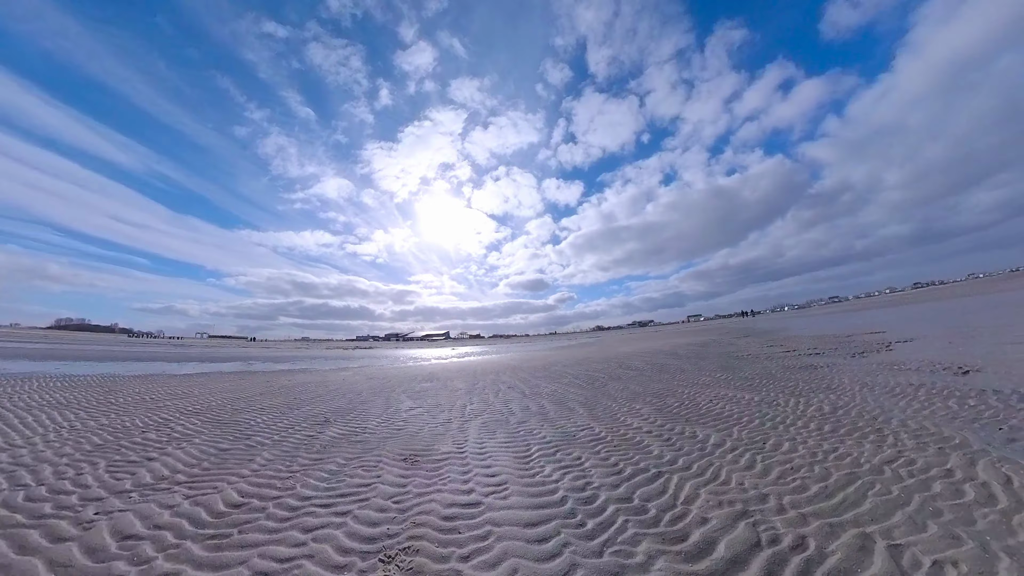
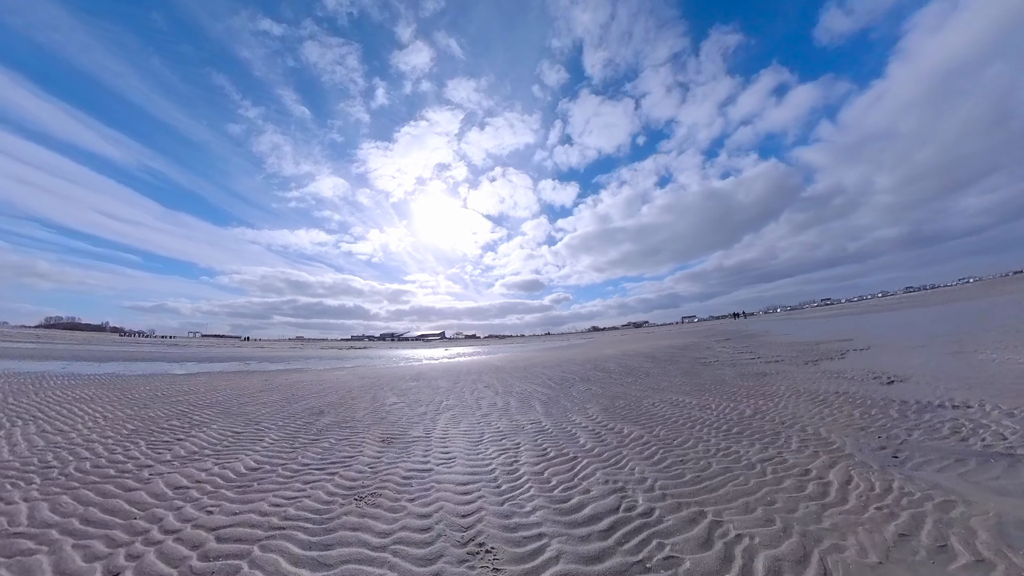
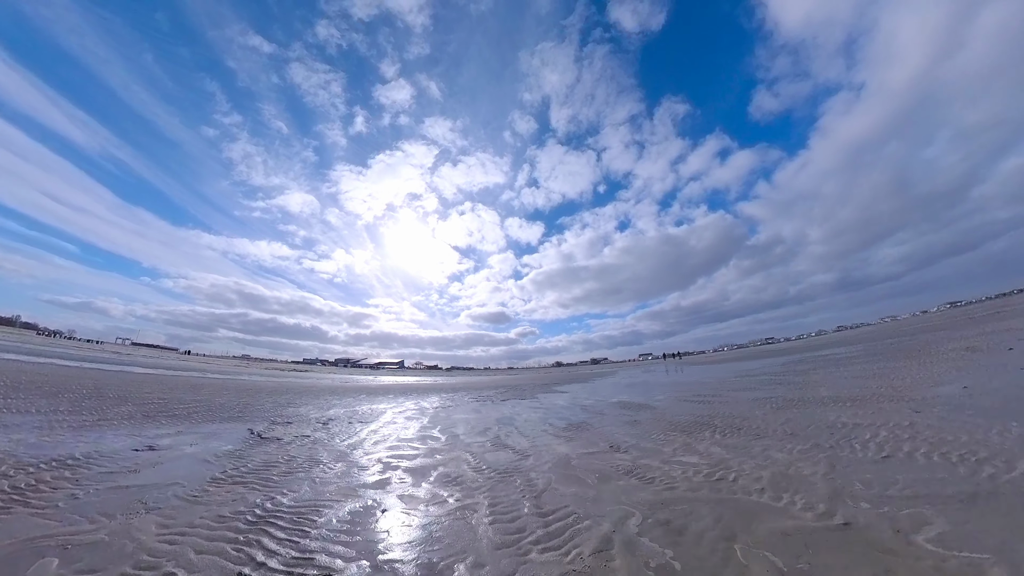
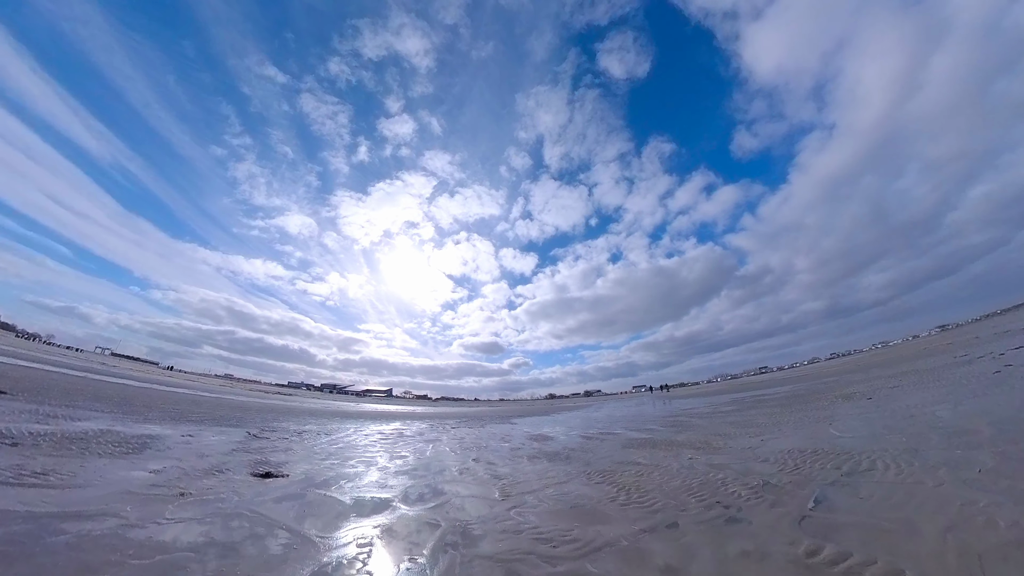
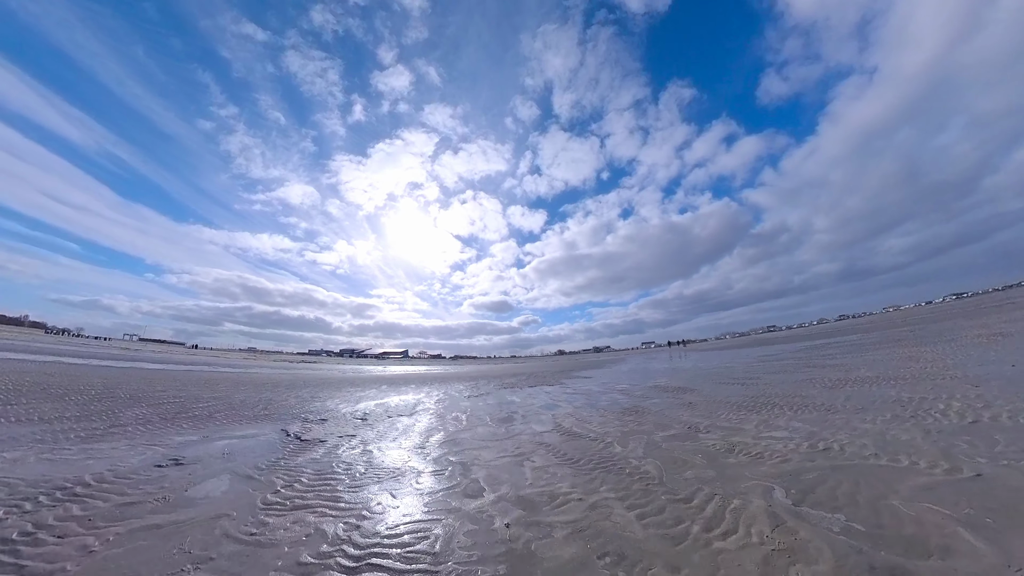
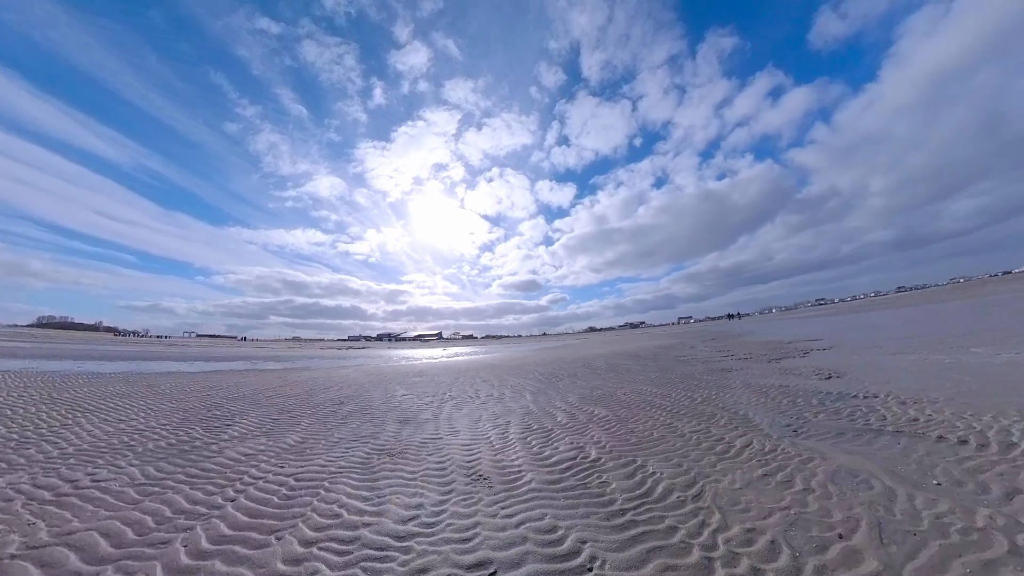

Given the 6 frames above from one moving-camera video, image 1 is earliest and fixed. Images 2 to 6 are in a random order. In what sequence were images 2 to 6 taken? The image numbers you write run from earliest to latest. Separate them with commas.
2, 6, 5, 3, 4
